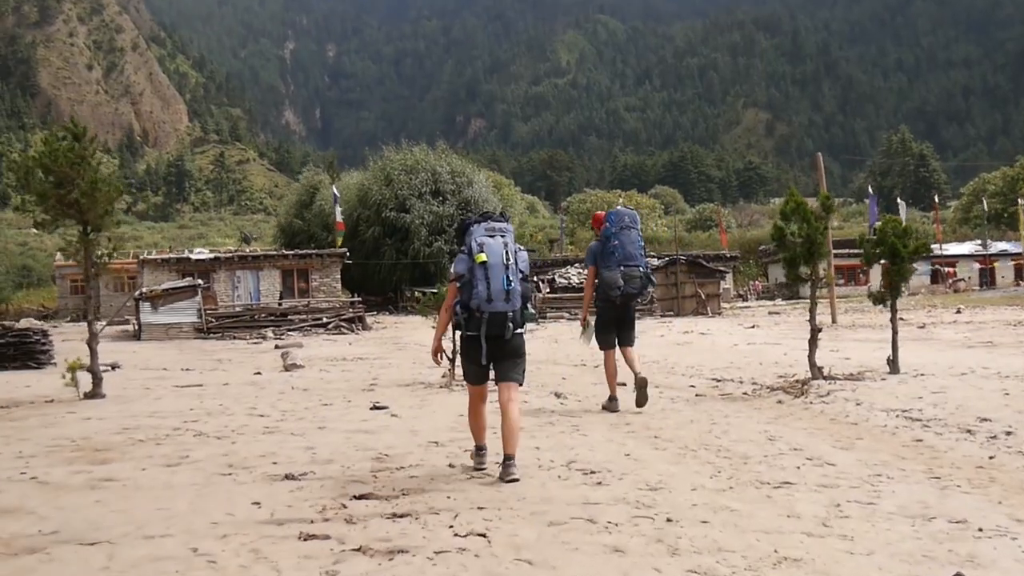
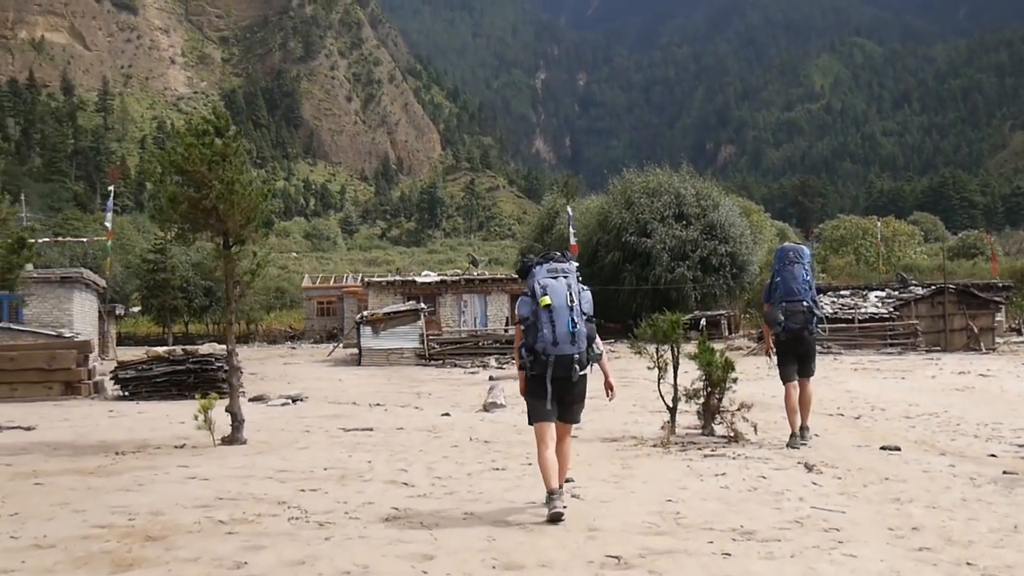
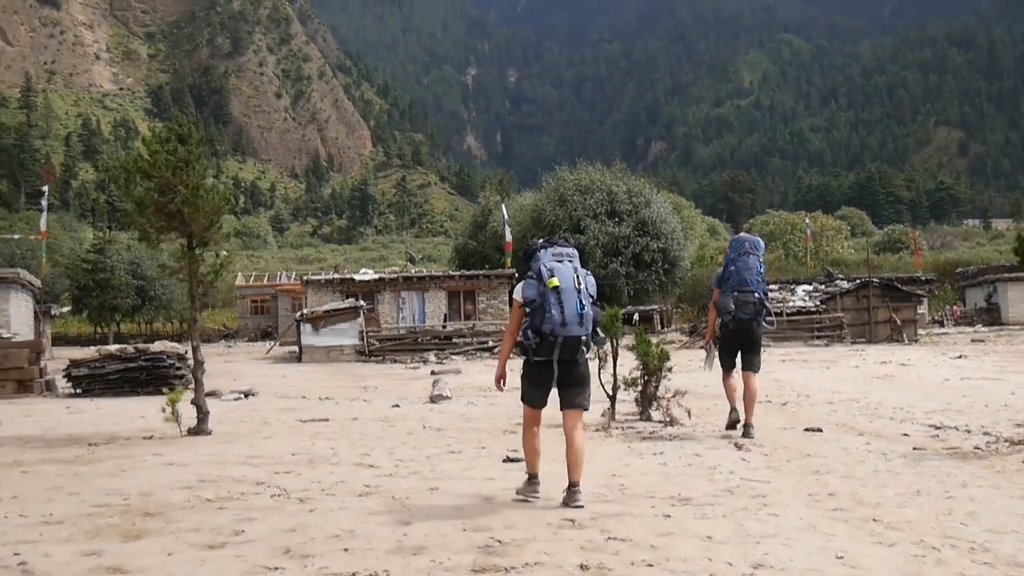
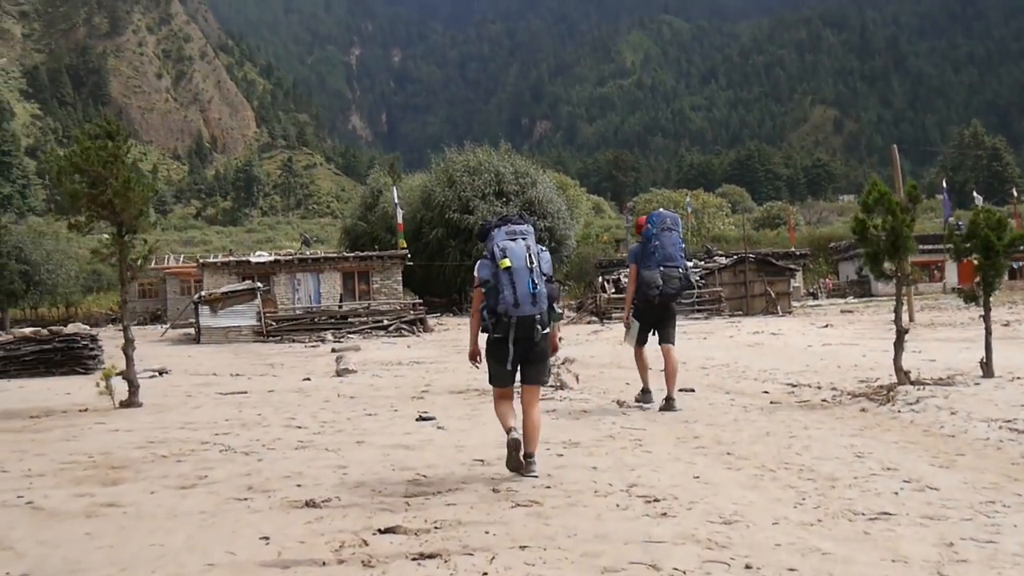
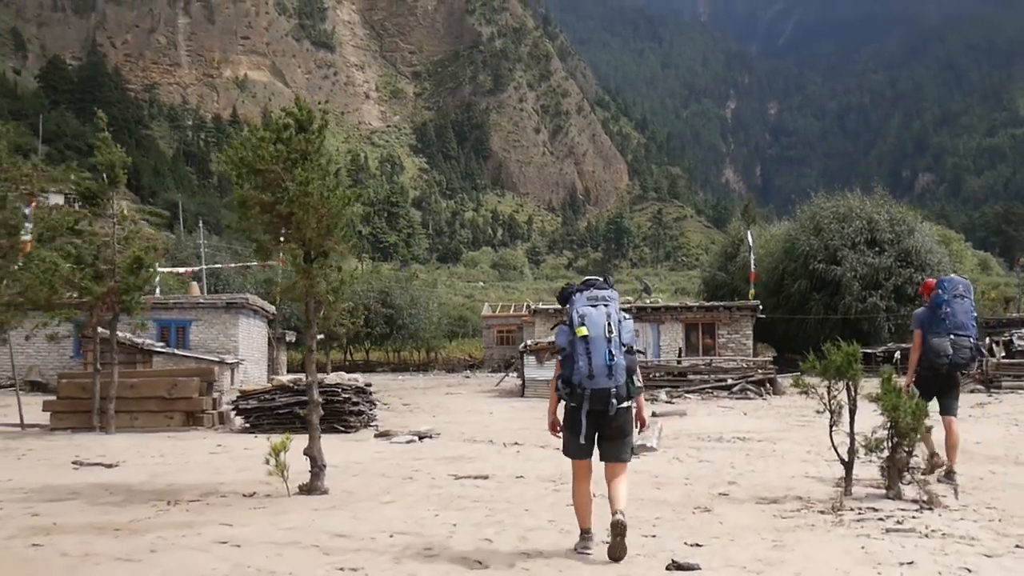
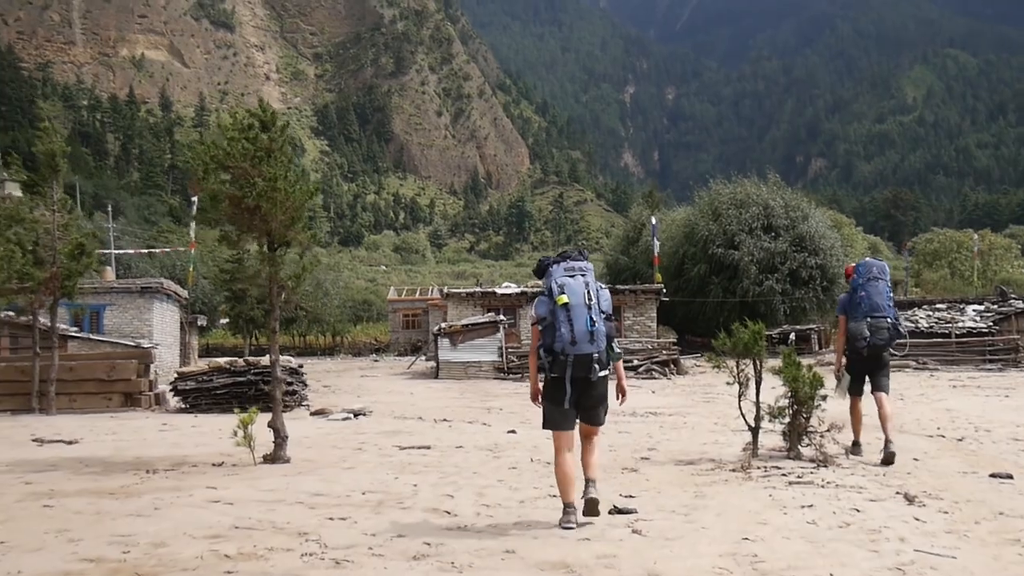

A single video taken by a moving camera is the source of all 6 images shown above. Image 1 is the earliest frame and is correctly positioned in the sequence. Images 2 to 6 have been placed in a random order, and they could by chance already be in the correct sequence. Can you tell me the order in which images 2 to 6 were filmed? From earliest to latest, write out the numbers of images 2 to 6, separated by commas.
4, 3, 2, 6, 5
